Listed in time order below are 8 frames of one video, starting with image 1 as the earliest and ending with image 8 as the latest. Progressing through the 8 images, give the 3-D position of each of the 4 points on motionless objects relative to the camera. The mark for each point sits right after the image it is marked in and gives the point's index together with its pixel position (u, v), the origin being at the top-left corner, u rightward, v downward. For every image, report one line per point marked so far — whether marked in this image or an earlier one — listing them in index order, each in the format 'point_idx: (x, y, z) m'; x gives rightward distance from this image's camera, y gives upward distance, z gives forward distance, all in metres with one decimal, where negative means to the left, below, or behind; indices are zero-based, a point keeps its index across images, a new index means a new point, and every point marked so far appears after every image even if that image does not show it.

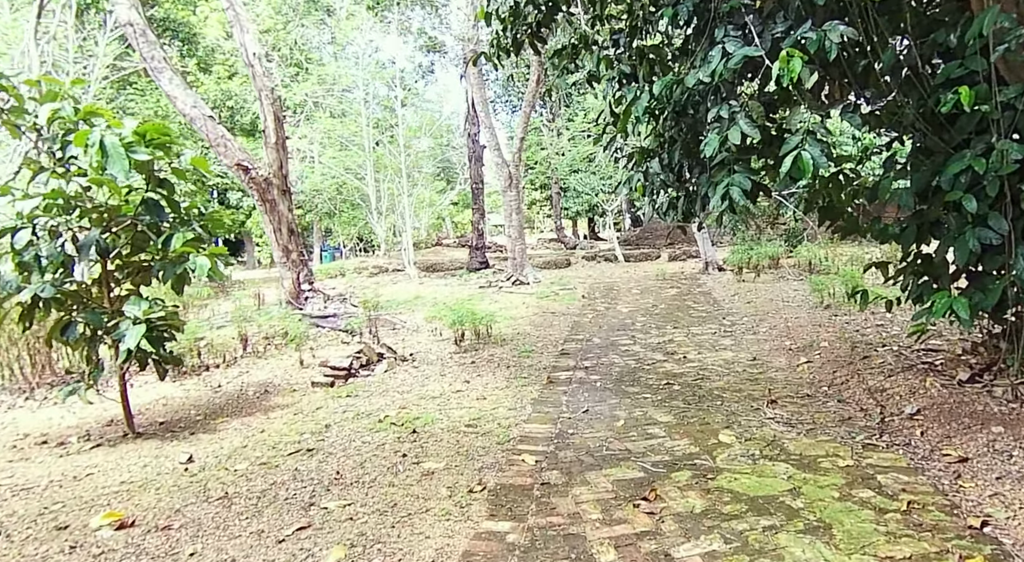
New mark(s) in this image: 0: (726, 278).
0: (+2.8, 0.0, +10.0) m
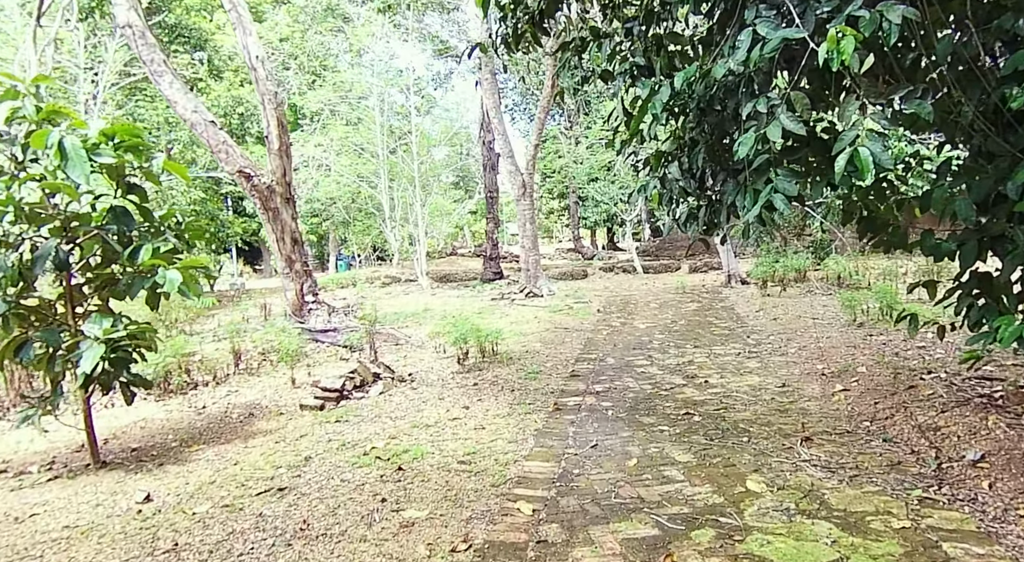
0: (+3.0, -0.2, +9.5) m
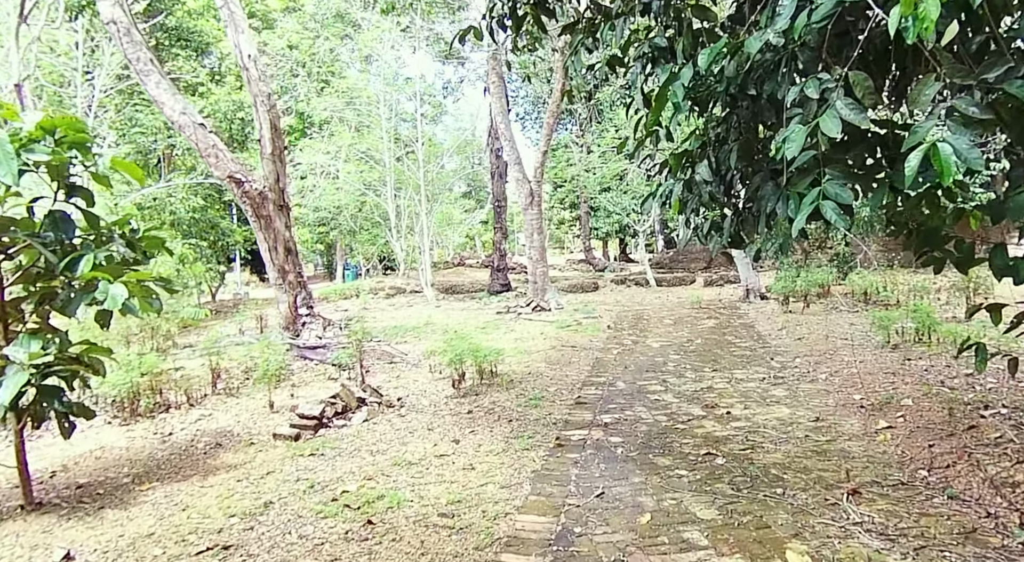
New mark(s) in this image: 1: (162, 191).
0: (+3.1, -0.3, +9.0) m
1: (-5.3, +1.4, +11.4) m
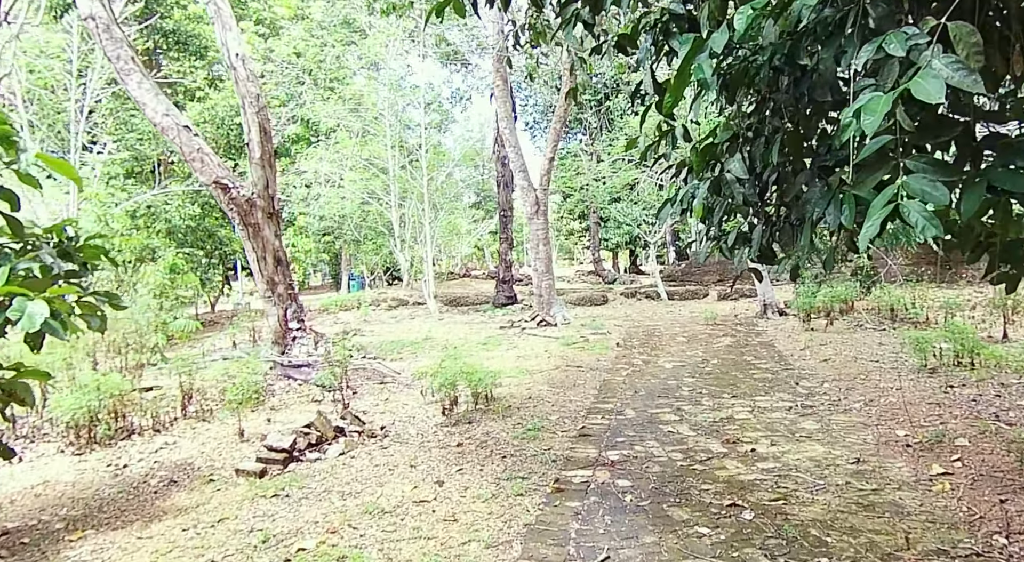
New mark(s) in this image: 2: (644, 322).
0: (+3.1, -0.5, +8.4) m
1: (-5.2, +1.2, +11.0) m
2: (+1.7, -0.5, +9.8) m
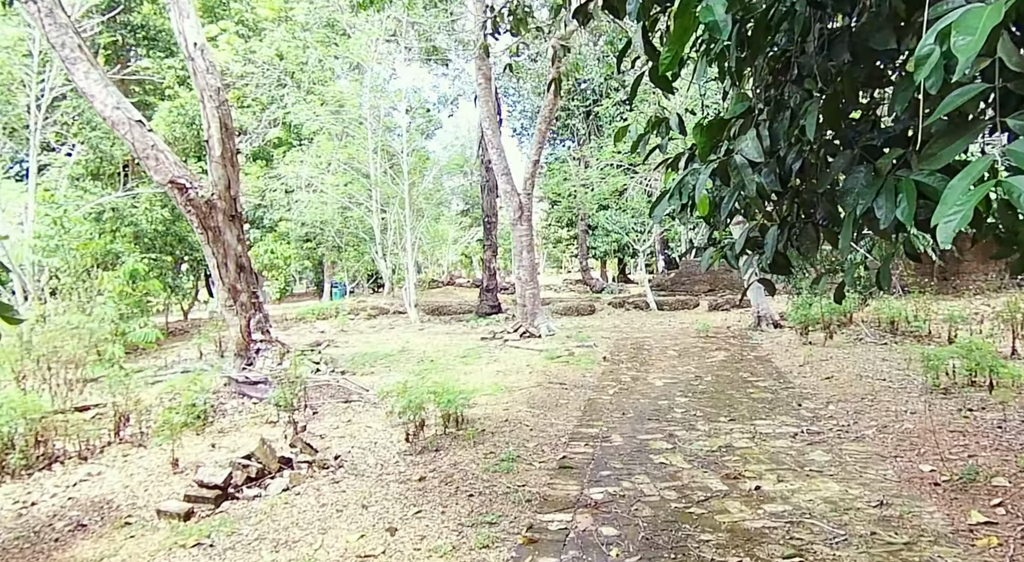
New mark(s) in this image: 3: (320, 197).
0: (+2.9, -0.6, +8.0) m
1: (-5.5, +1.1, +10.5) m
2: (+1.5, -0.7, +9.4) m
3: (-3.5, +1.5, +13.5) m
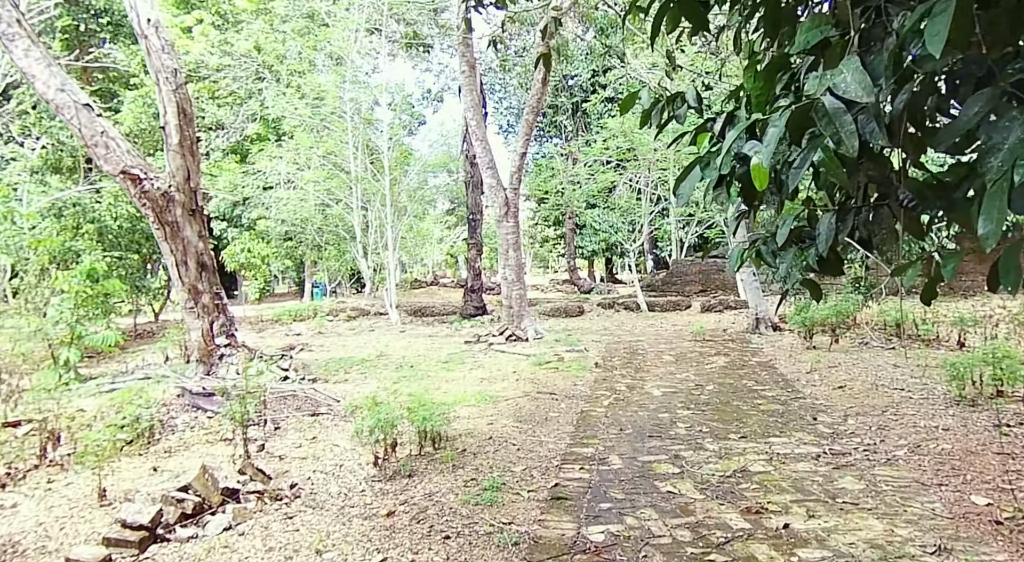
0: (+2.8, -0.6, +7.5) m
1: (-5.7, +1.1, +9.9) m
2: (+1.3, -0.7, +8.9) m
3: (-3.7, +1.5, +13.0) m
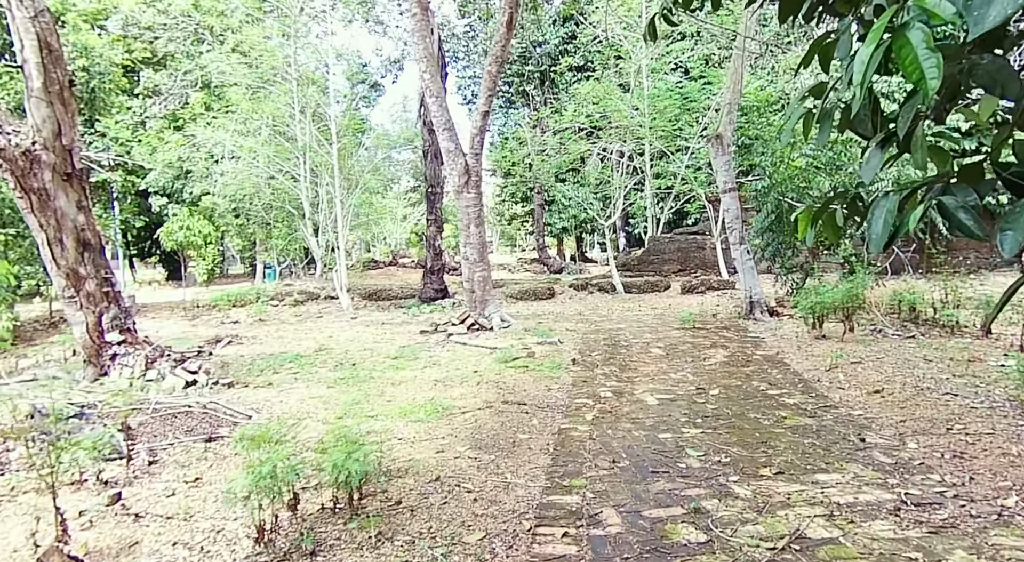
0: (+2.4, -0.5, +6.5) m
1: (-6.1, +1.3, +8.5) m
2: (+0.9, -0.5, +7.8) m
3: (-4.3, +1.8, +11.6) m
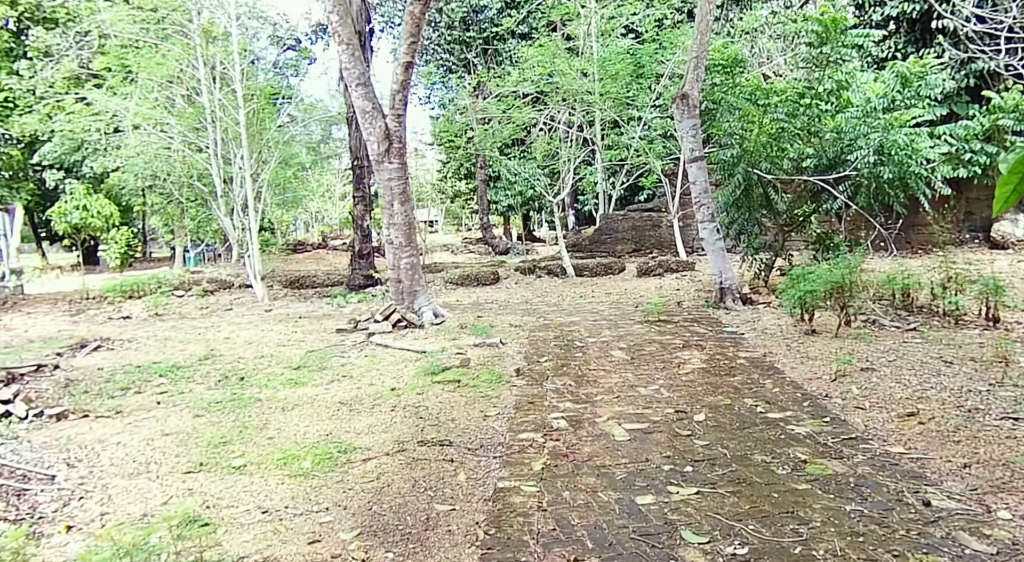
0: (+1.9, -0.3, +5.5) m
1: (-6.7, +1.4, +6.8) m
2: (+0.4, -0.3, +6.7) m
3: (-5.2, +2.0, +10.1) m
